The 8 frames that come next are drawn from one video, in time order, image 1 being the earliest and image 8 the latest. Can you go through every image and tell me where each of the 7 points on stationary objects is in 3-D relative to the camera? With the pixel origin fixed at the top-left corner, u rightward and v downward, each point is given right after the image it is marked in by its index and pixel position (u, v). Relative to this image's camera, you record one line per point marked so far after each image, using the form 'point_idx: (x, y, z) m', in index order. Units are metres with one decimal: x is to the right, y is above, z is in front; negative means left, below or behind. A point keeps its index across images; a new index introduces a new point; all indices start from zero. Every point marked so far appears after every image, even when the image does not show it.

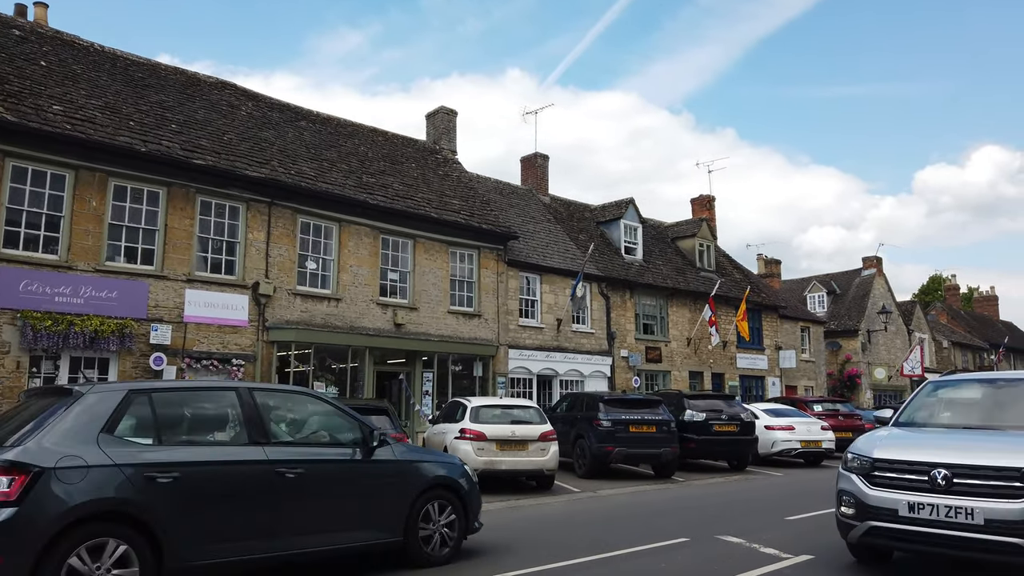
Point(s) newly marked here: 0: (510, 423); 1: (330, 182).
0: (0.0, -2.3, +12.6) m
1: (-4.2, +2.5, +17.5) m
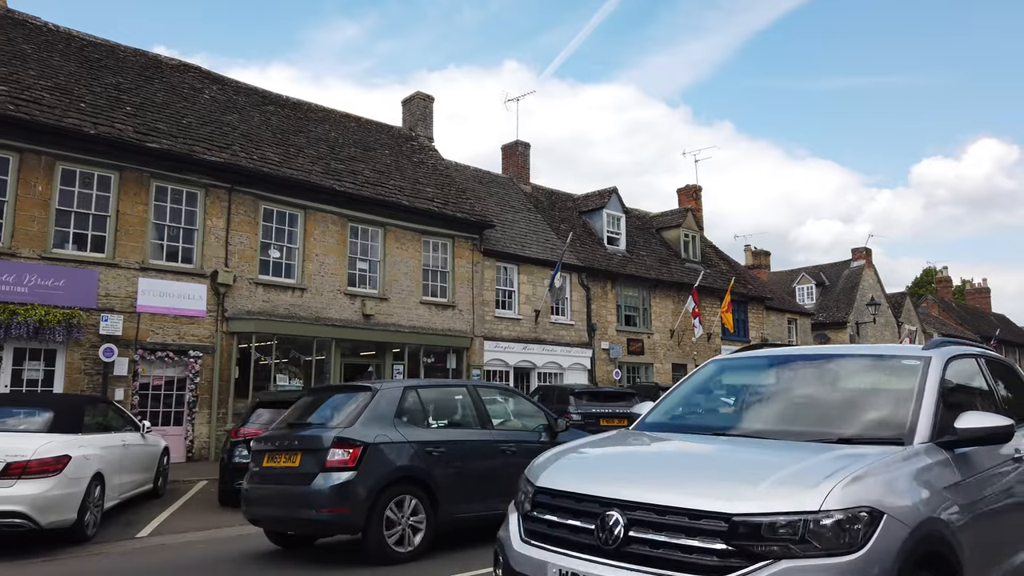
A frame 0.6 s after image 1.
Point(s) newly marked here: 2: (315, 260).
0: (-0.6, -2.1, +12.1) m
1: (-4.8, +2.7, +16.9) m
2: (-4.4, +0.6, +16.8) m
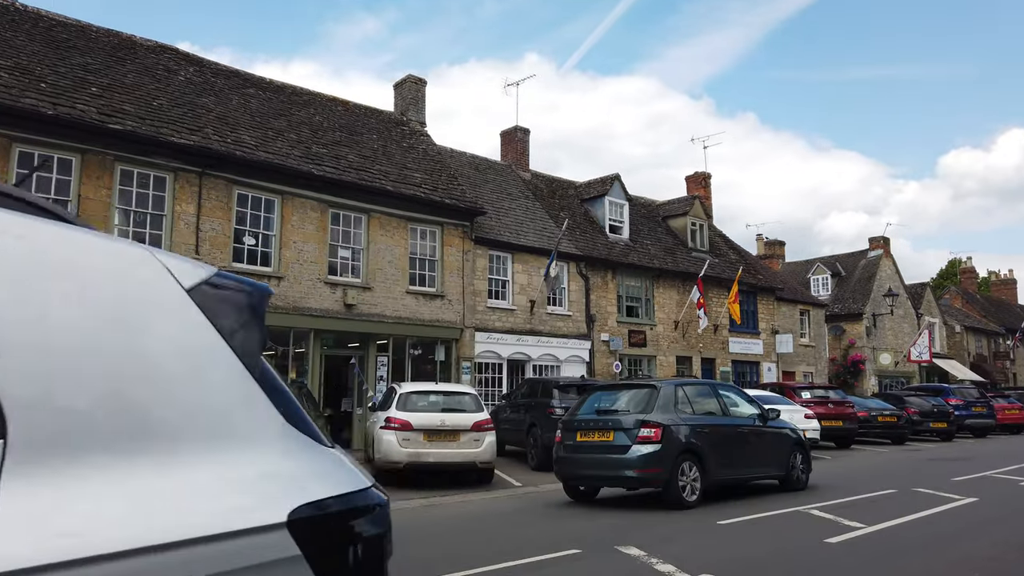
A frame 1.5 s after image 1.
0: (-1.1, -1.9, +11.4) m
1: (-5.1, +2.9, +16.2) m
2: (-4.7, +0.9, +16.2) m
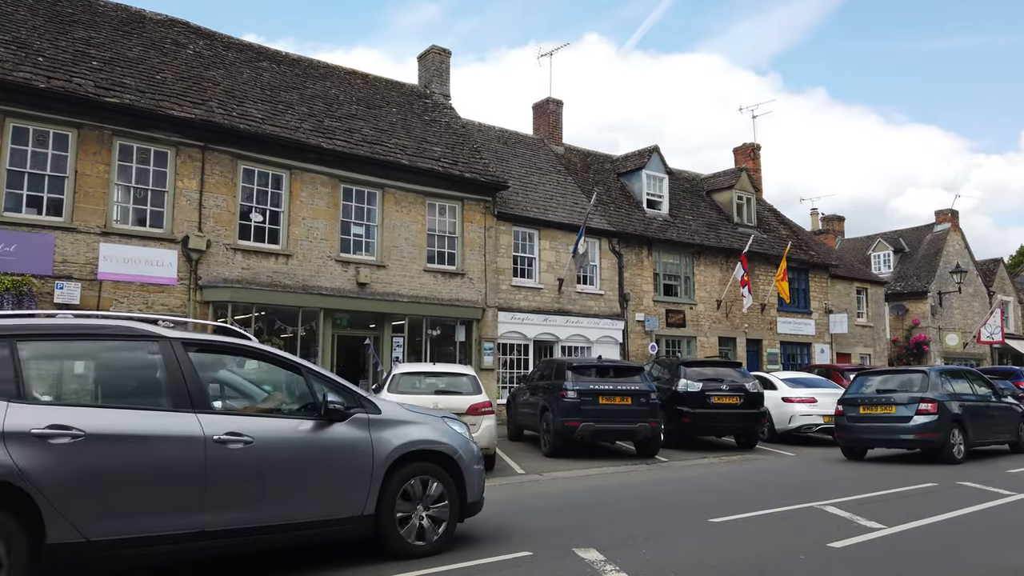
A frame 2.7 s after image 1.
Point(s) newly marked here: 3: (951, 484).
0: (-1.1, -1.5, +10.6) m
1: (-4.8, +3.4, +15.7) m
2: (-4.3, +1.3, +15.6) m
3: (+5.5, -2.4, +9.5) m
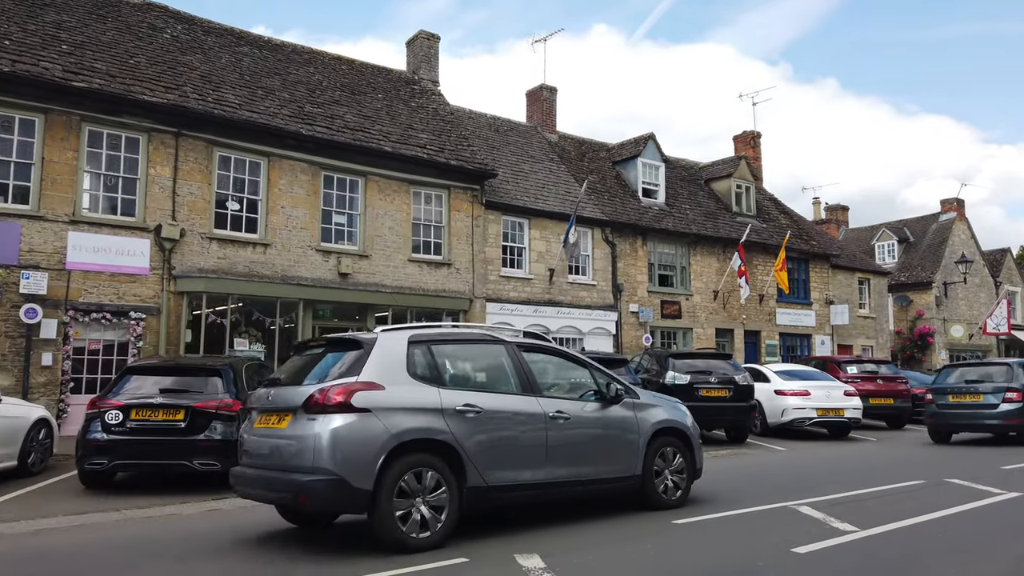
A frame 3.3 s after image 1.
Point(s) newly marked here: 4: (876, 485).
0: (-1.5, -1.3, +10.3) m
1: (-5.1, +3.6, +15.3) m
2: (-4.7, +1.5, +15.2) m
3: (+5.1, -2.3, +9.1) m
4: (+4.3, -2.3, +8.9) m
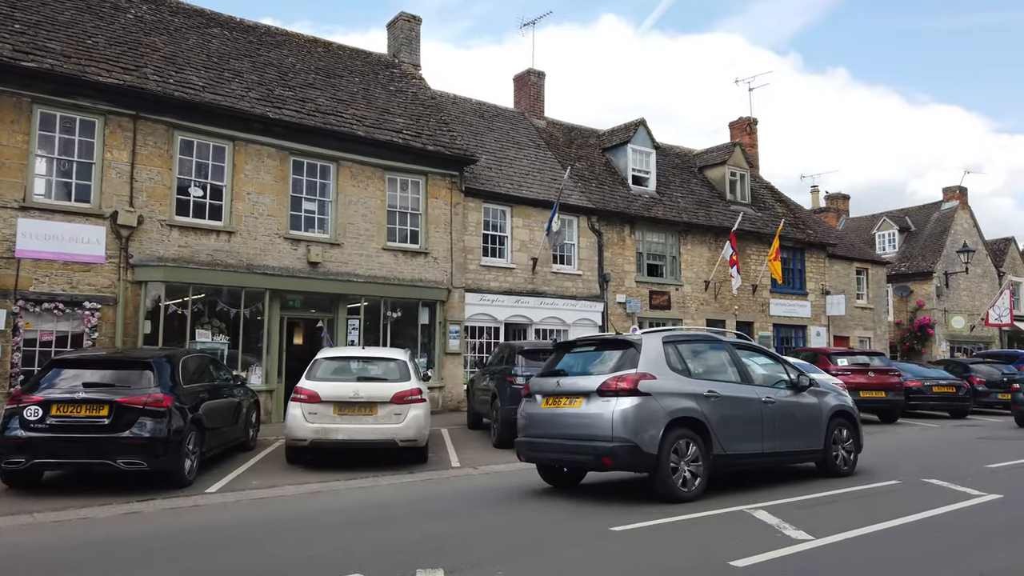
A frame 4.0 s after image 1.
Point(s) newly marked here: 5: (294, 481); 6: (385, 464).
0: (-2.0, -1.2, +9.7) m
1: (-5.6, +3.8, +14.7) m
2: (-5.2, +1.7, +14.7) m
3: (+4.6, -2.2, +8.5) m
4: (+3.7, -2.2, +8.3) m
5: (-2.7, -2.4, +9.4) m
6: (-1.7, -2.4, +10.2) m
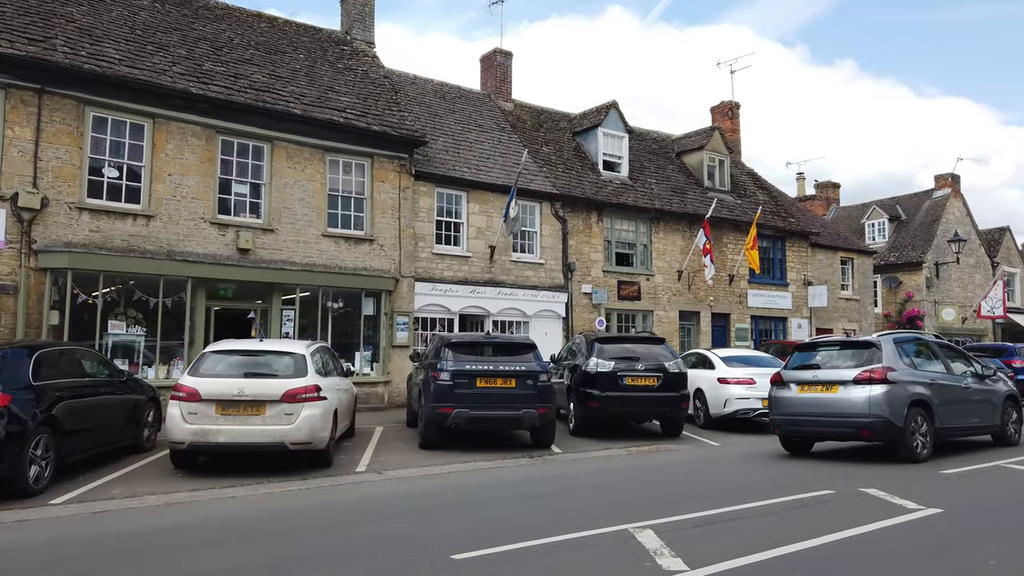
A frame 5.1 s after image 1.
0: (-3.1, -1.0, +8.7) m
1: (-6.7, +4.0, +13.7) m
2: (-6.2, +1.9, +13.7) m
3: (+3.5, -2.0, +7.5) m
4: (+2.6, -2.0, +7.3) m
5: (-3.8, -2.2, +8.4) m
6: (-2.8, -2.2, +9.2) m
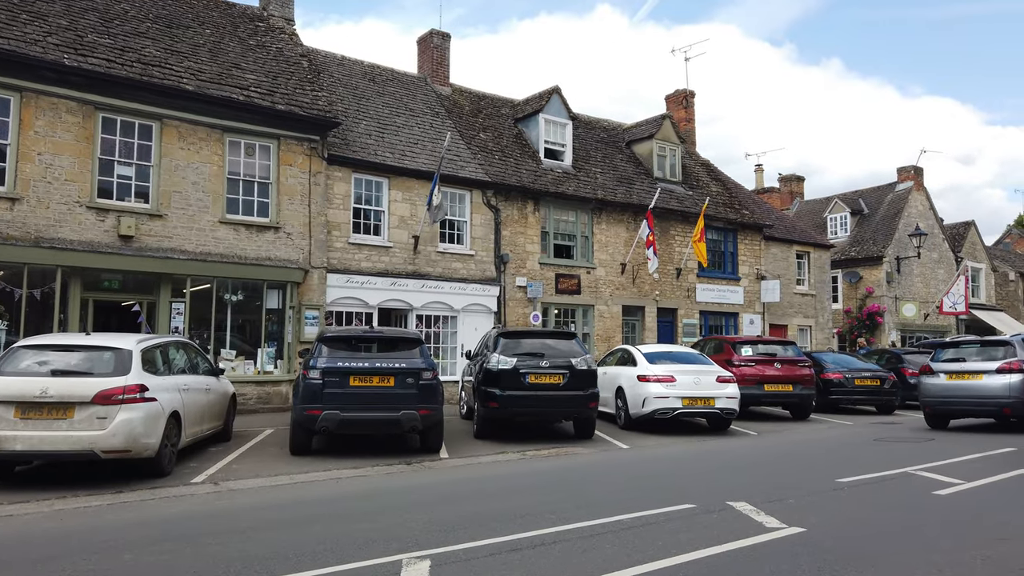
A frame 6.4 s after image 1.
0: (-4.6, -0.9, +7.6) m
1: (-8.3, +4.2, +12.5) m
2: (-7.8, +2.1, +12.5) m
3: (+2.0, -1.9, +6.5) m
4: (+1.1, -1.9, +6.3) m
5: (-5.3, -2.1, +7.3) m
6: (-4.4, -2.0, +8.1) m
